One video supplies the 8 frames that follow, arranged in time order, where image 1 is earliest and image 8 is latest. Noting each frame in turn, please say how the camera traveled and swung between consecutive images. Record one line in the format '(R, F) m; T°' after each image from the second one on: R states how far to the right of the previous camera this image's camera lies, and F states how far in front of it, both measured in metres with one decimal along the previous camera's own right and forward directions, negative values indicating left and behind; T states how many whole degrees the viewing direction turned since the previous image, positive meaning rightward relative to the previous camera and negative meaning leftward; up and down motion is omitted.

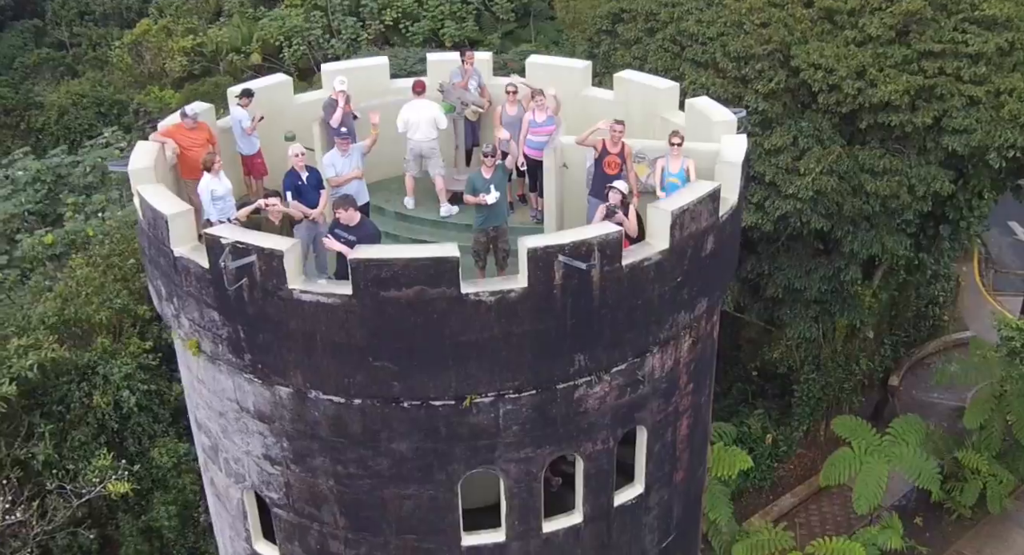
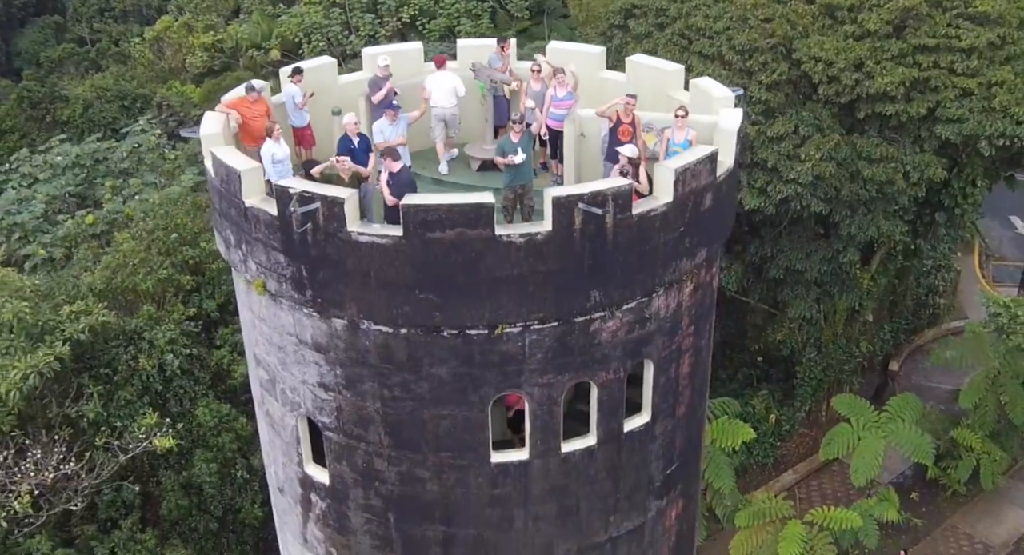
(-0.1, -1.2) m; 0°
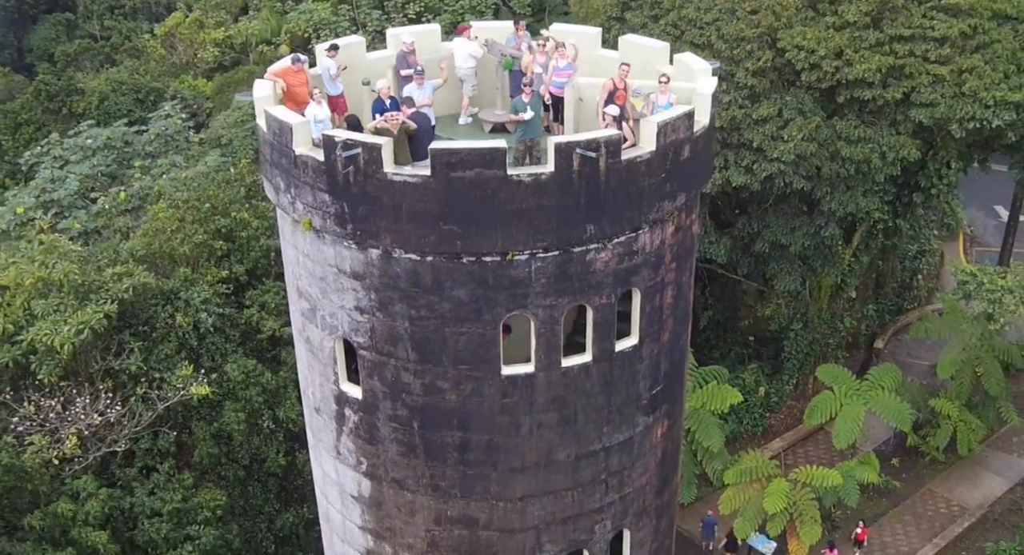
(-0.1, -1.7) m; 0°
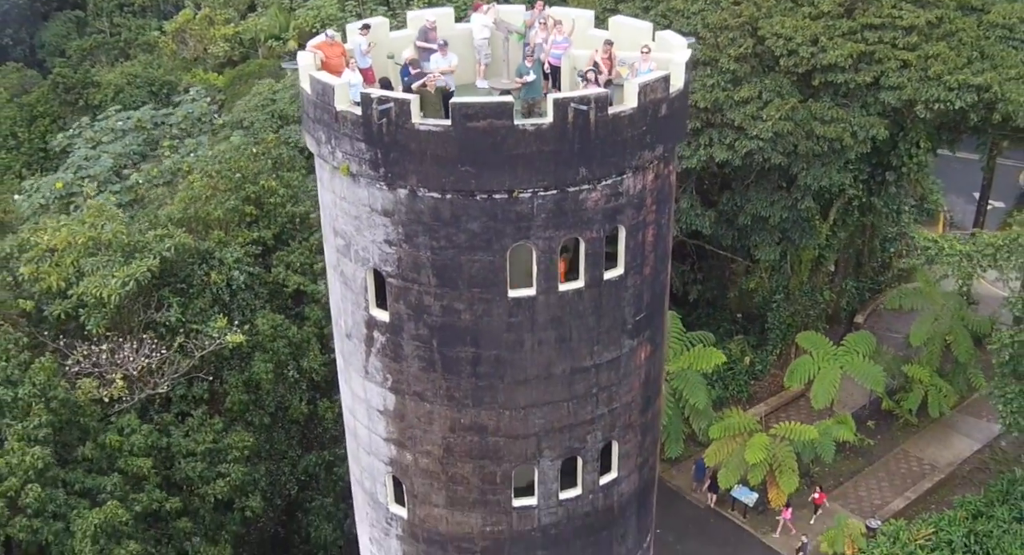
(-0.1, -2.1) m; 0°
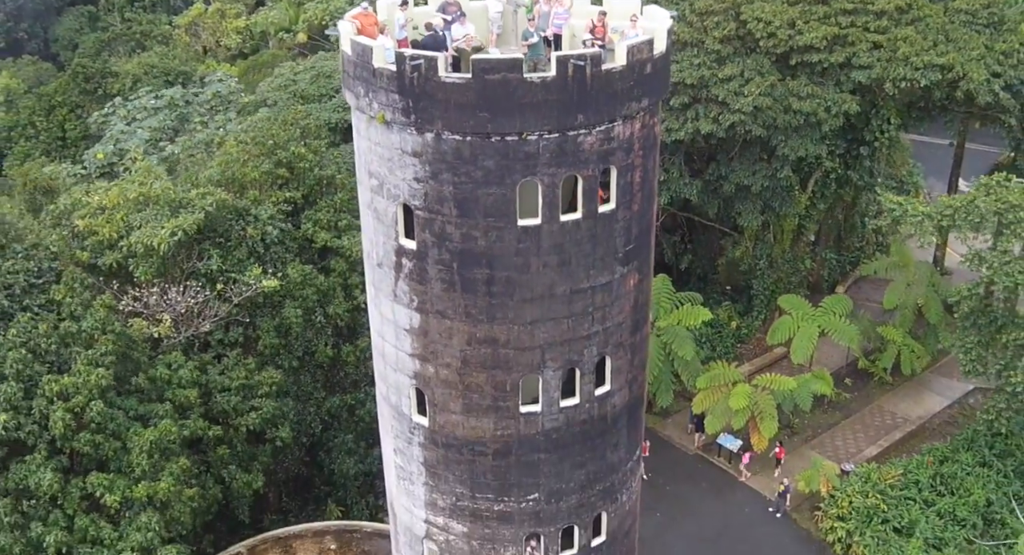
(-0.1, -2.5) m; 0°
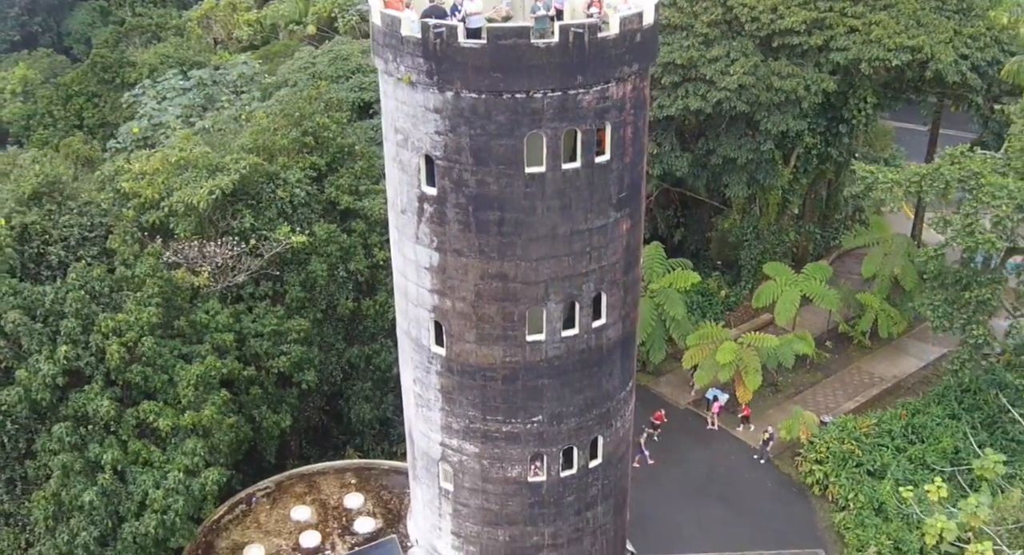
(-0.2, -2.4) m; 0°
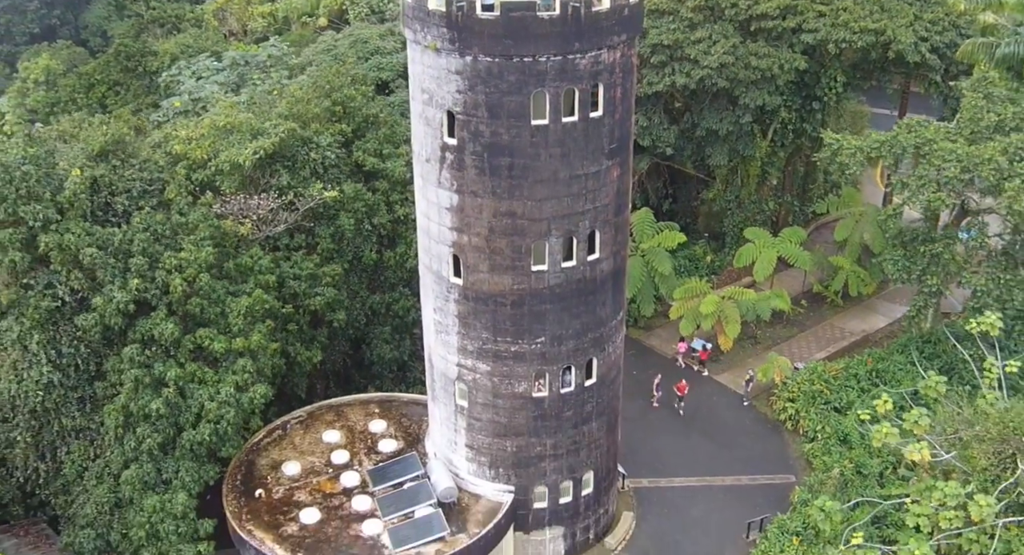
(-0.2, -3.5) m; 0°
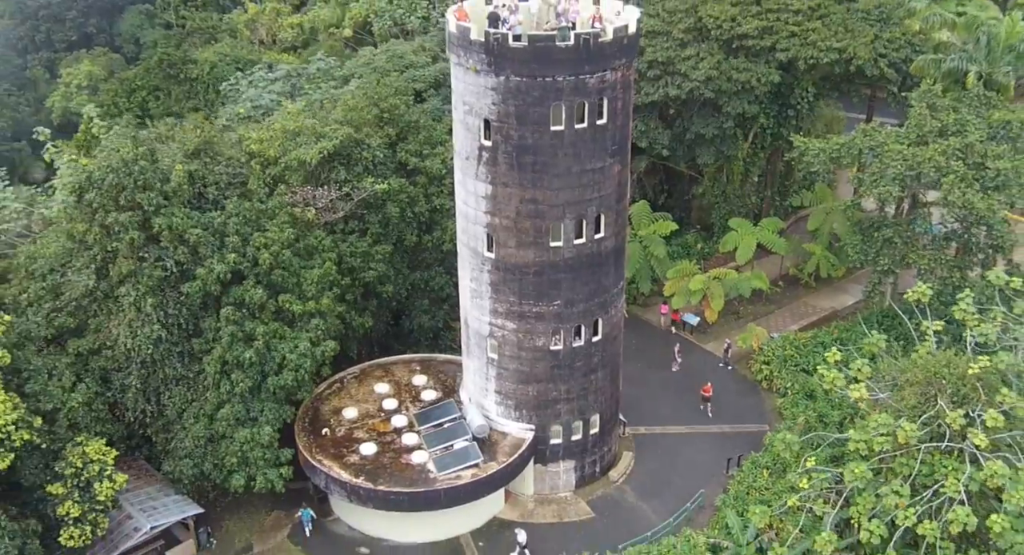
(-0.6, -5.9) m; 0°
